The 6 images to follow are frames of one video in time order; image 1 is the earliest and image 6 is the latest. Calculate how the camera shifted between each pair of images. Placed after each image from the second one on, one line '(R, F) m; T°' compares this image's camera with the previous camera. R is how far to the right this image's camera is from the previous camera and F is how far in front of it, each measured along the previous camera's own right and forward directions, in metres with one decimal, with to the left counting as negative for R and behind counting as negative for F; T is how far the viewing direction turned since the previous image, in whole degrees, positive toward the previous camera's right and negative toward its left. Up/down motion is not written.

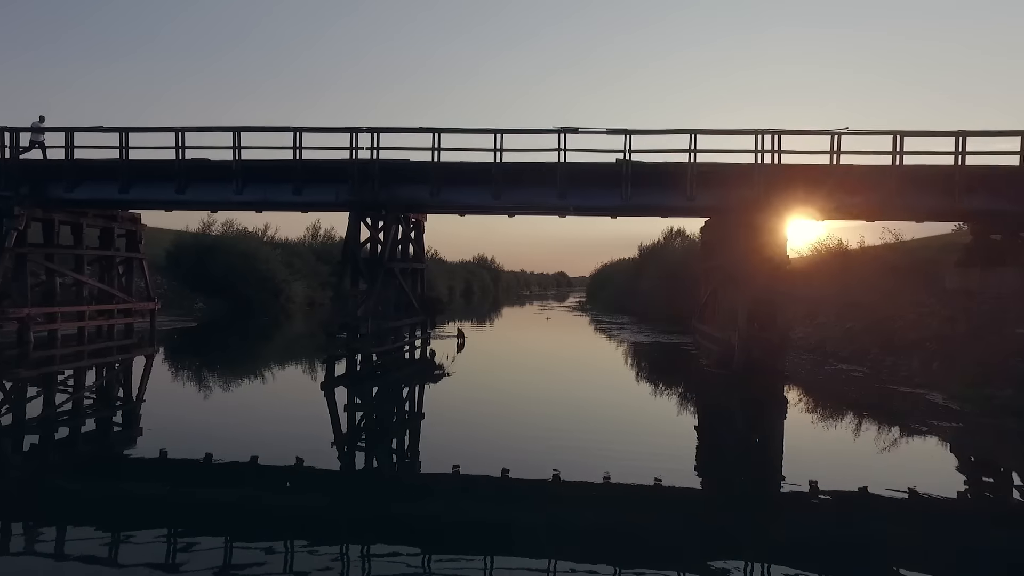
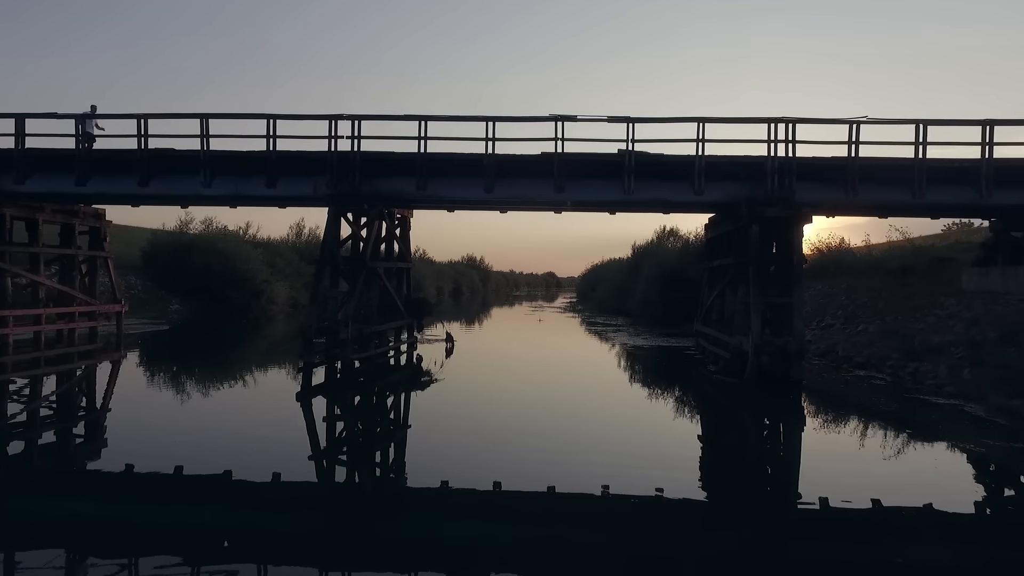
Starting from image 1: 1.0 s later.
(-0.1, +1.2) m; +1°
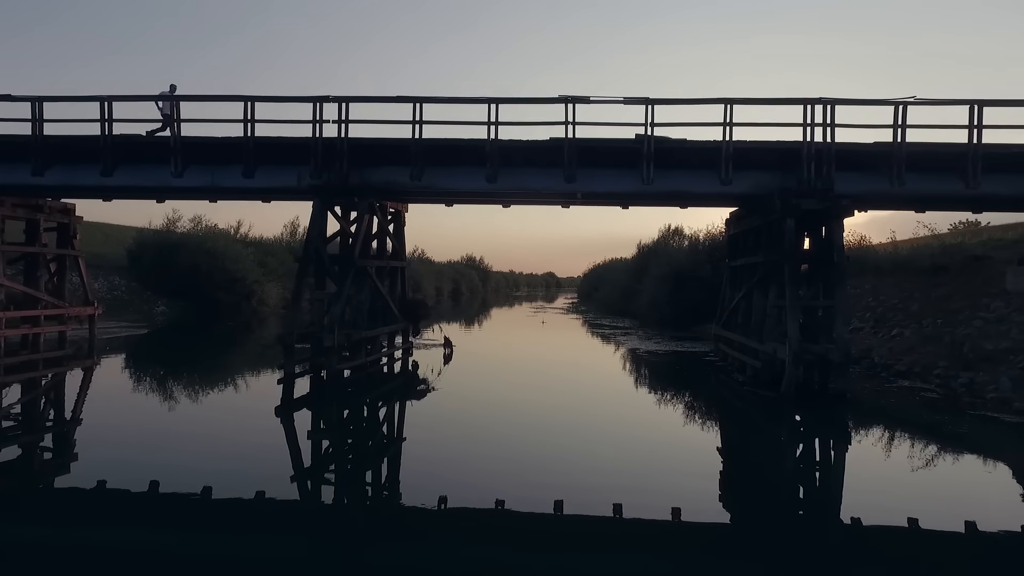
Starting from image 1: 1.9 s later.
(-0.1, +1.5) m; 0°
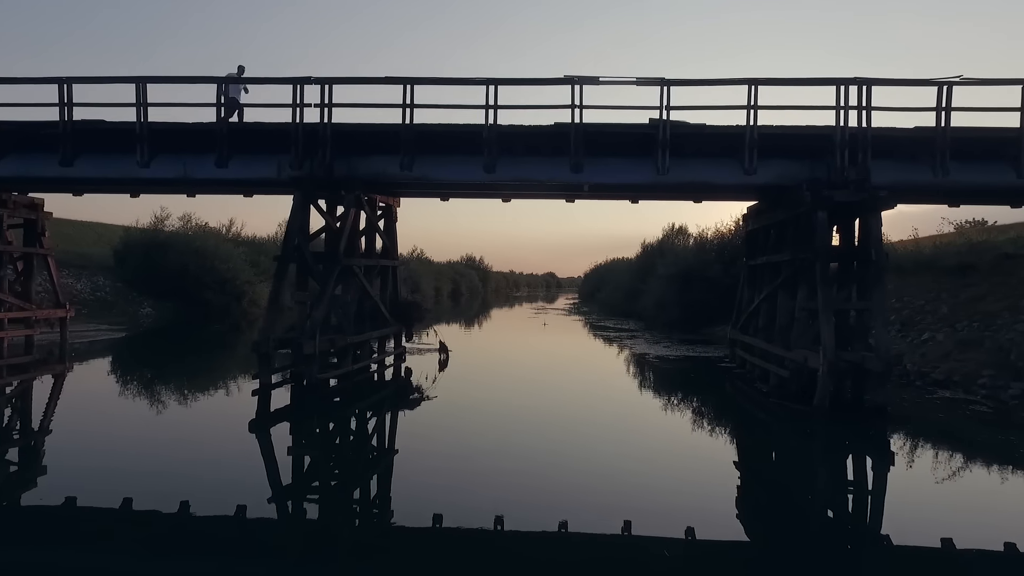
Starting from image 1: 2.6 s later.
(0.0, +1.2) m; 0°
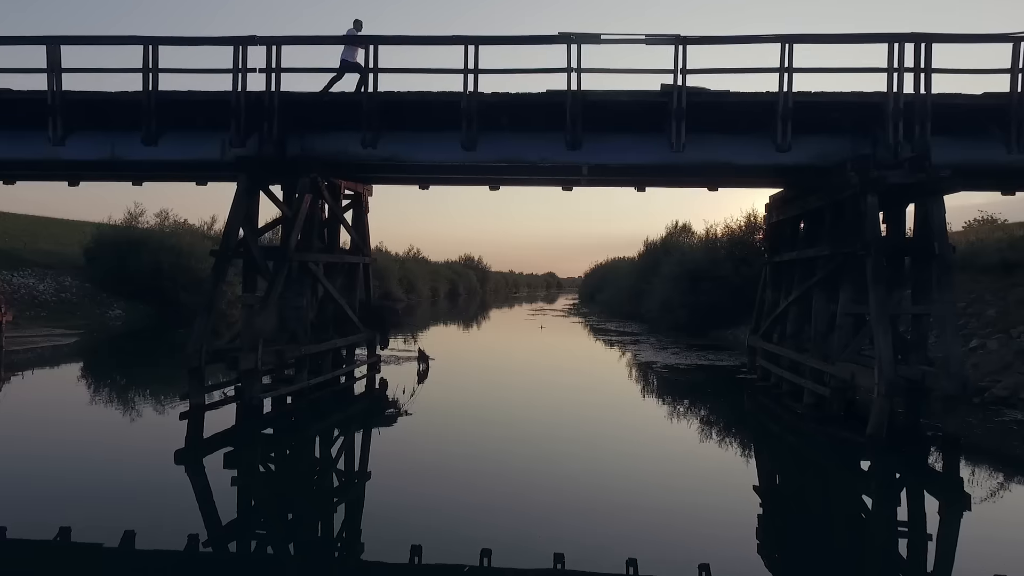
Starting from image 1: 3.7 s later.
(+0.3, +1.9) m; 0°
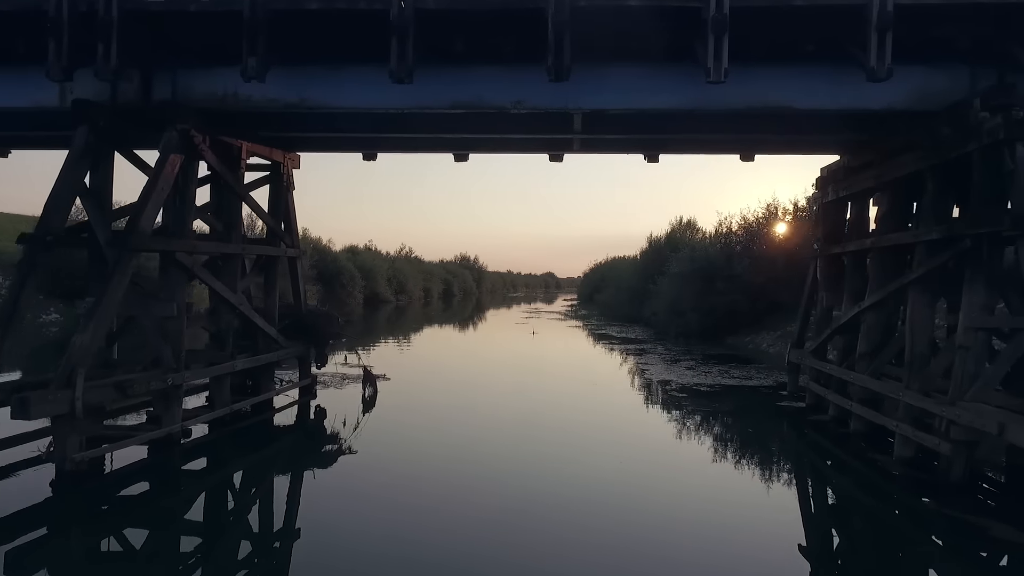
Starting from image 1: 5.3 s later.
(+0.5, +3.2) m; 0°
